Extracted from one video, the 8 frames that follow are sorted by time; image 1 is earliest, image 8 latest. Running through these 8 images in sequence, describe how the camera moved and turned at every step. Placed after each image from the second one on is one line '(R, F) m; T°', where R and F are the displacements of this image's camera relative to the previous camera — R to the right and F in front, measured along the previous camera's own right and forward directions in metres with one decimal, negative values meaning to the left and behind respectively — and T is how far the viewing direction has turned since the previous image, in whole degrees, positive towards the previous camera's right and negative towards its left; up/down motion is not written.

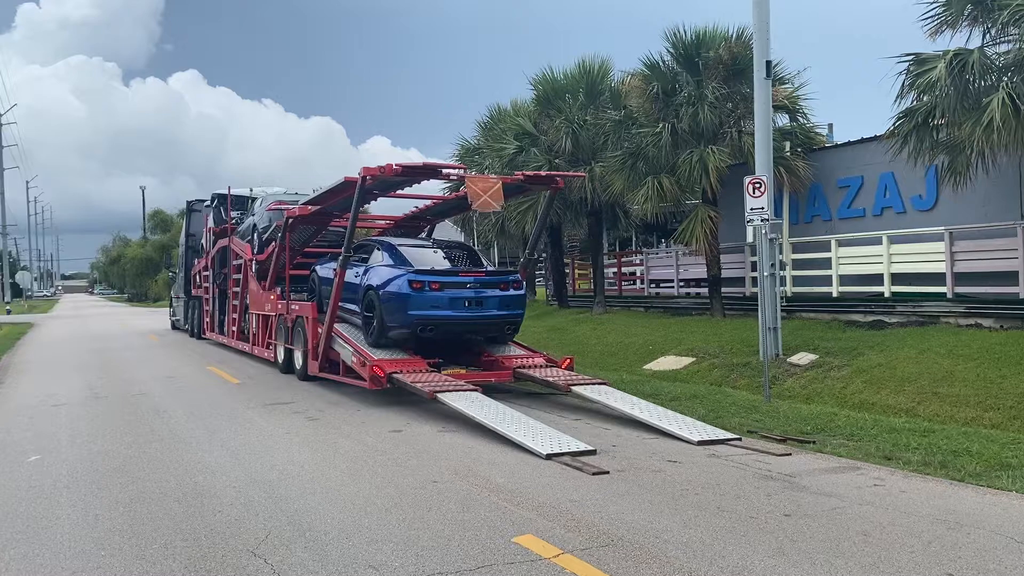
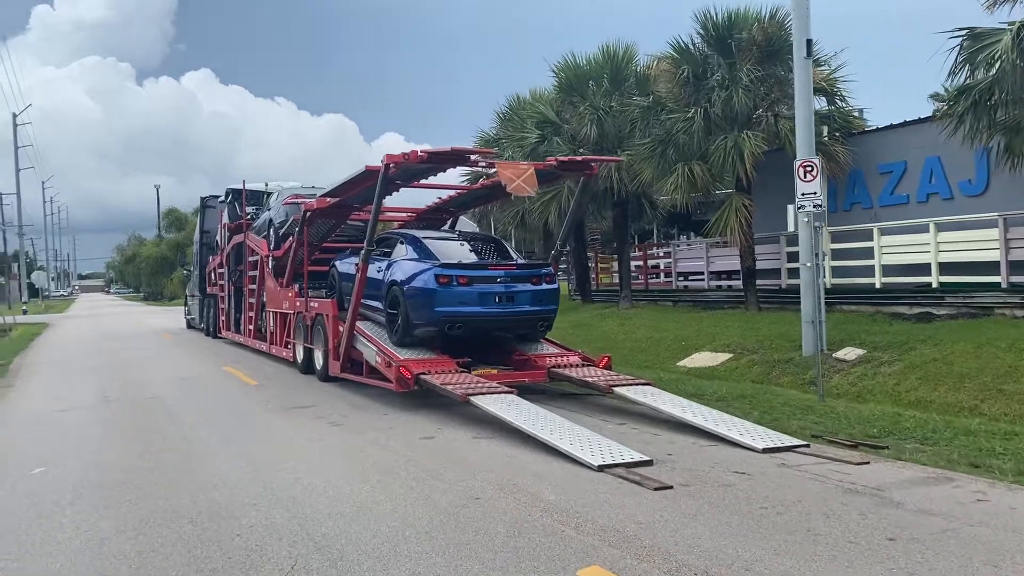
(-0.2, +0.7) m; -1°
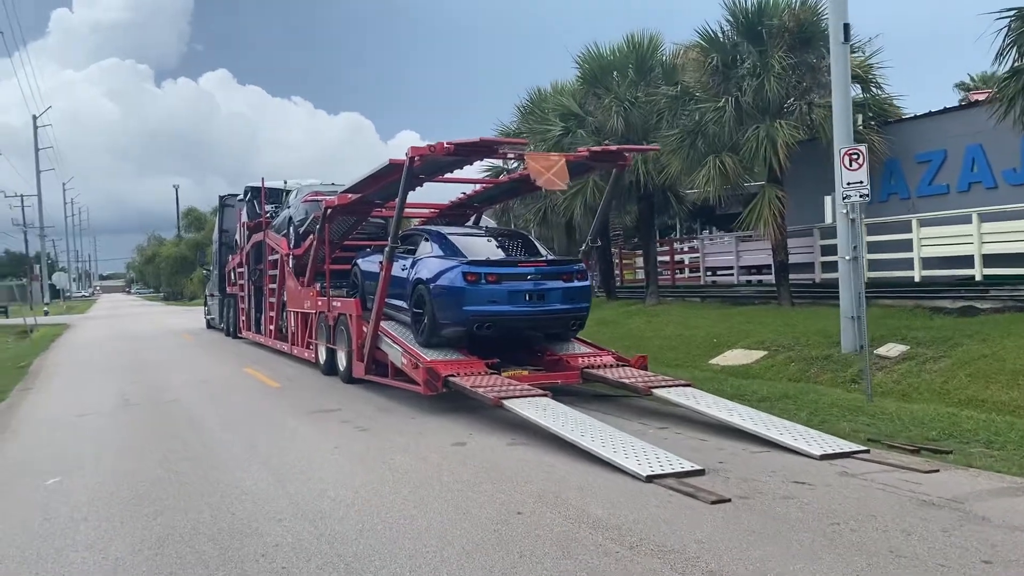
(-0.1, +0.4) m; -1°
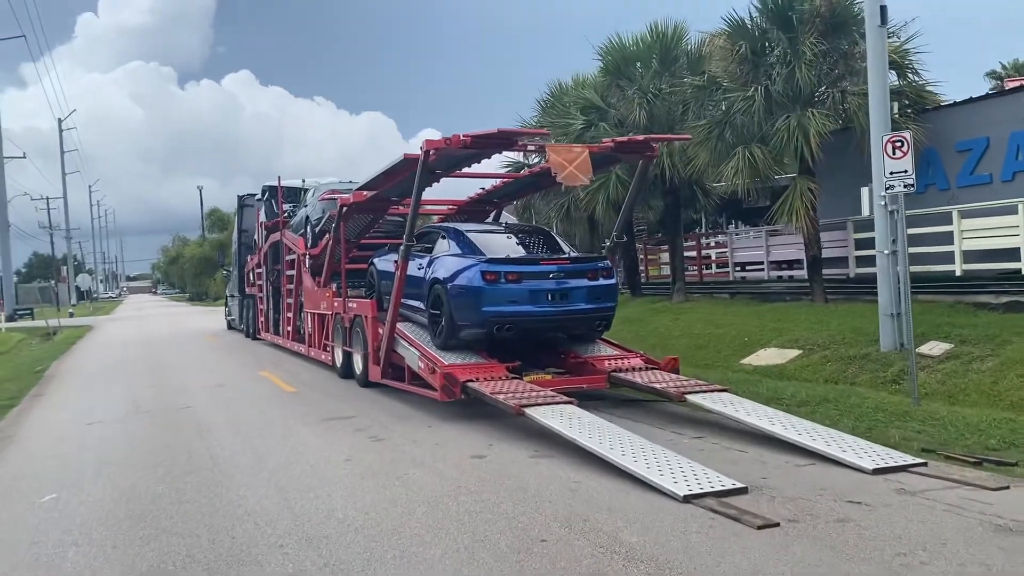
(0.0, +0.5) m; -1°
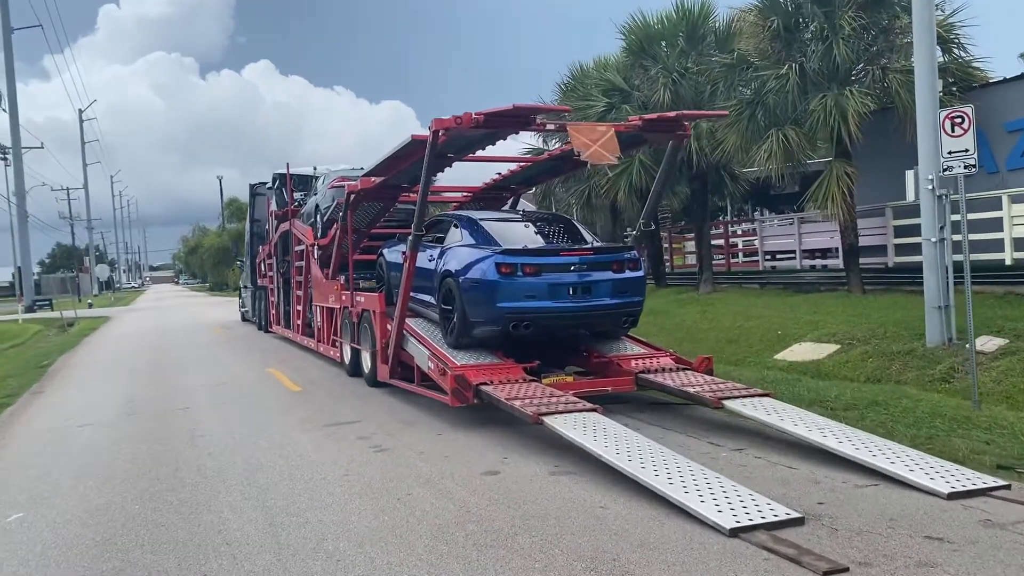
(0.0, +0.8) m; -1°
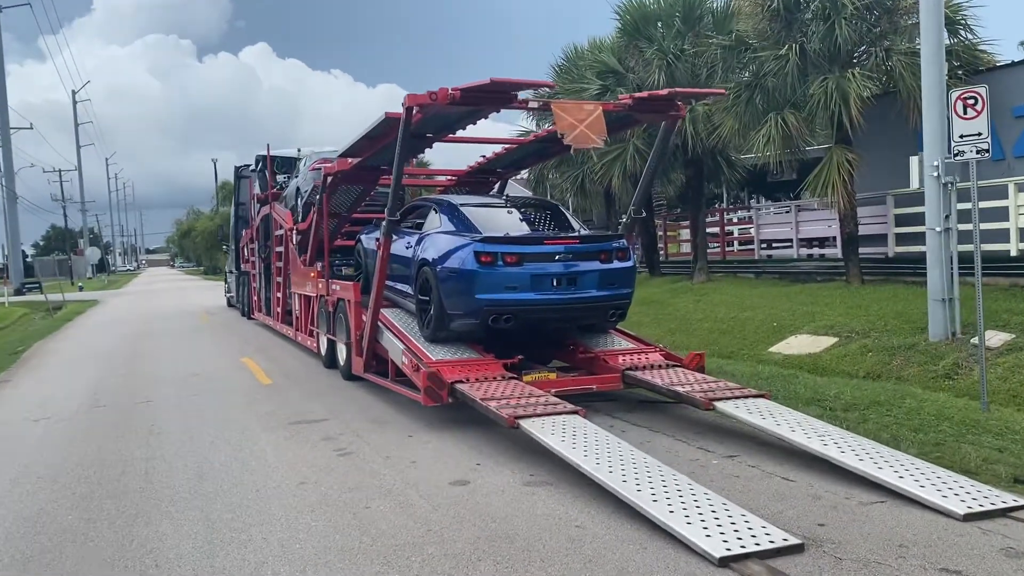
(+0.2, +0.6) m; 0°
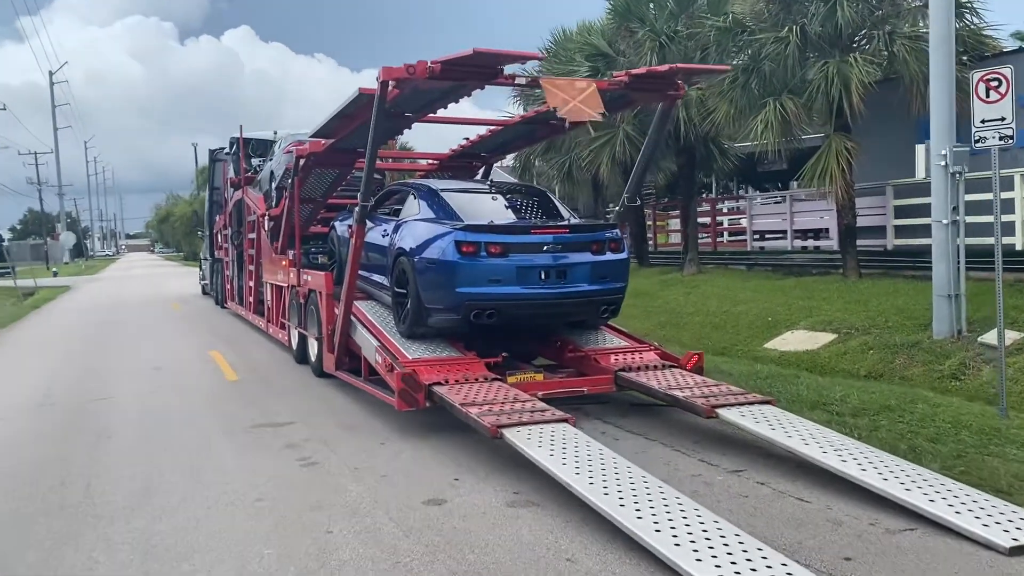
(0.0, +0.7) m; +1°
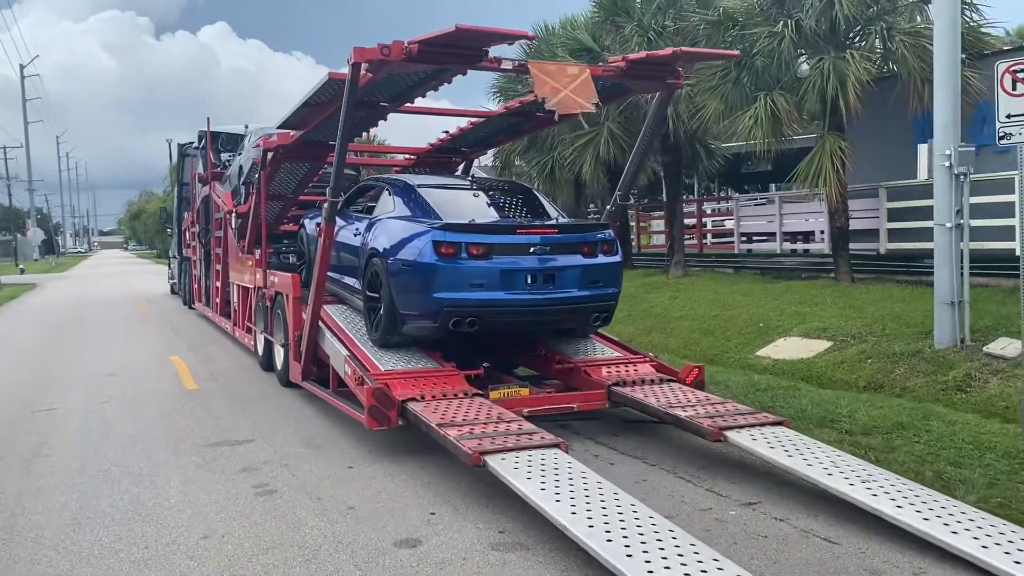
(0.0, +0.7) m; +1°
